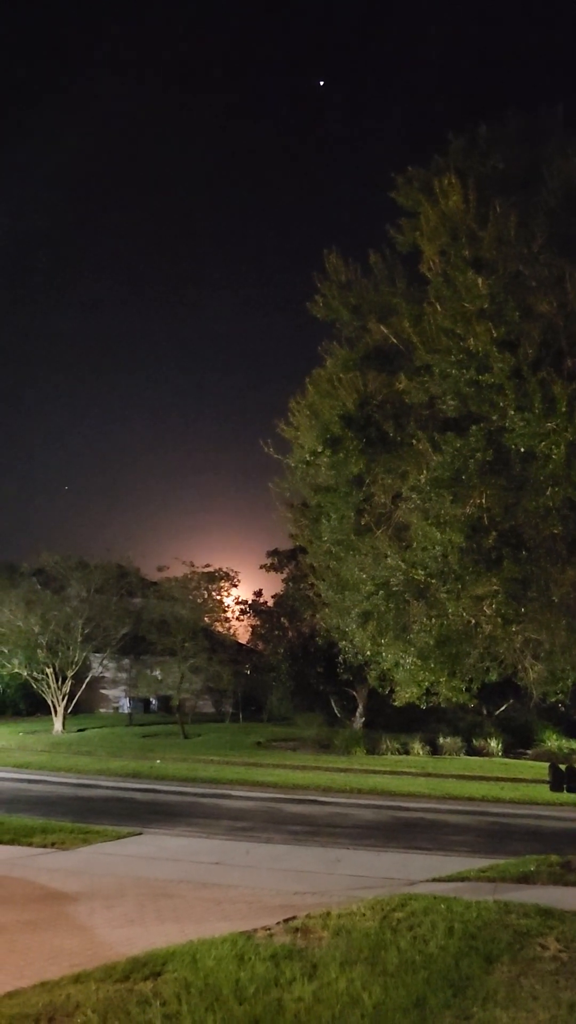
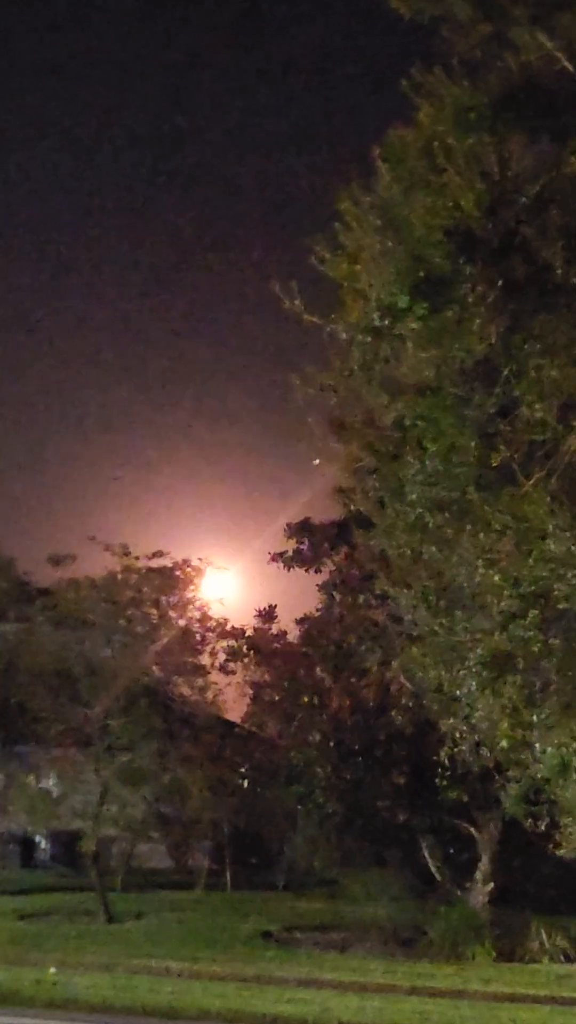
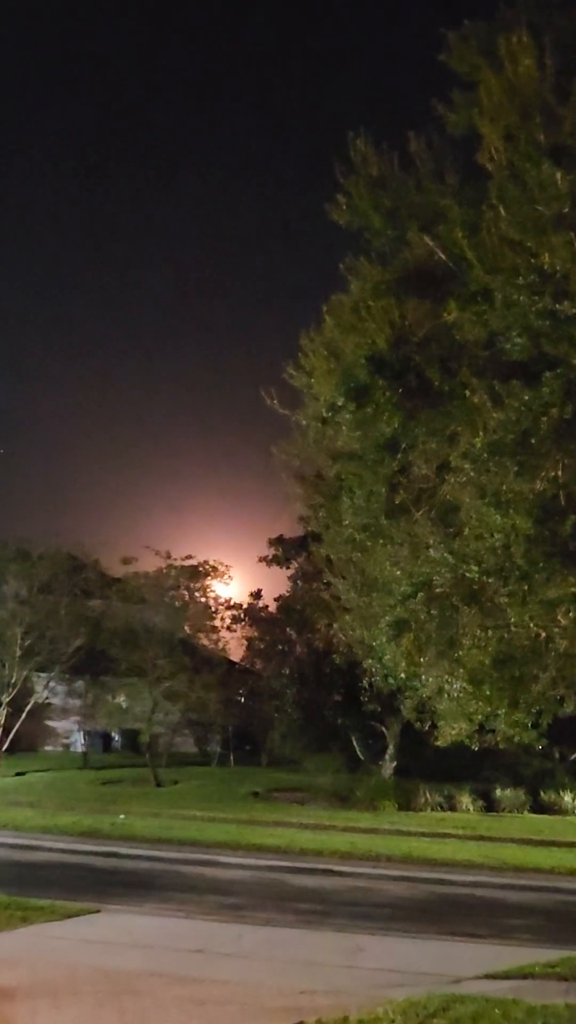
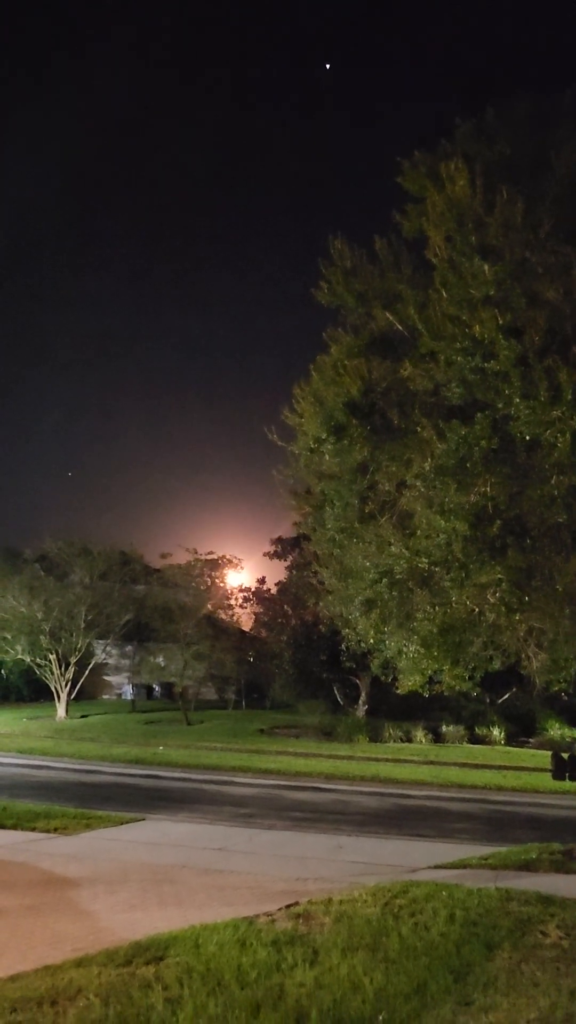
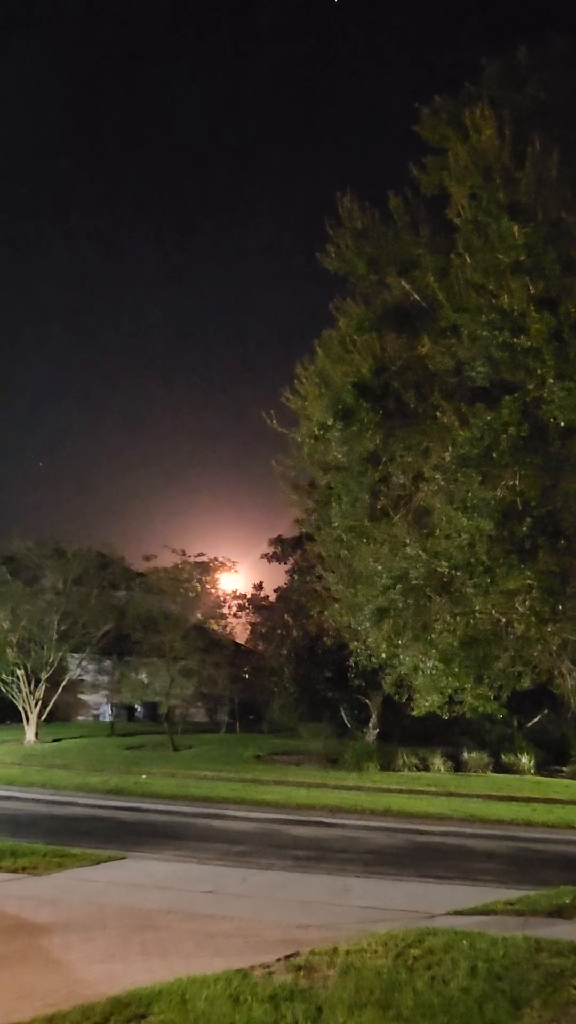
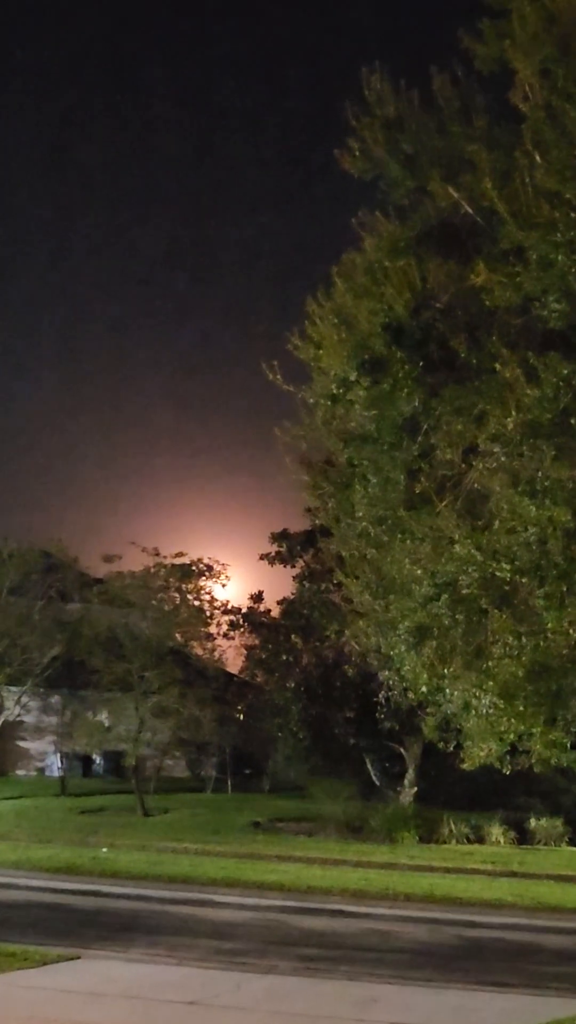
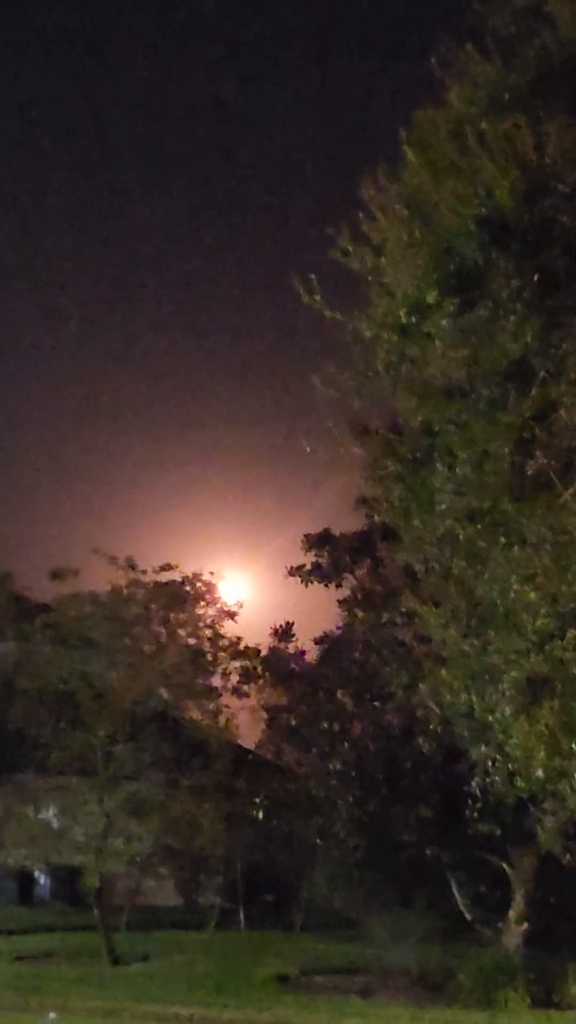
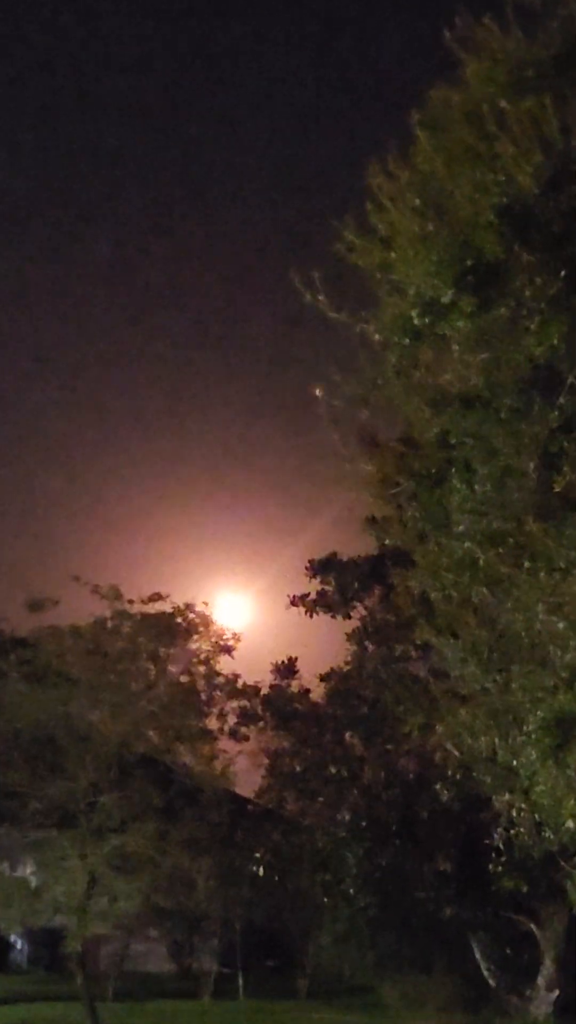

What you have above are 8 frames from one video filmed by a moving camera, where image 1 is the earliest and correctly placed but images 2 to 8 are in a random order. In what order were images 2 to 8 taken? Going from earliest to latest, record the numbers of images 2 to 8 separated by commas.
4, 5, 3, 6, 2, 7, 8
